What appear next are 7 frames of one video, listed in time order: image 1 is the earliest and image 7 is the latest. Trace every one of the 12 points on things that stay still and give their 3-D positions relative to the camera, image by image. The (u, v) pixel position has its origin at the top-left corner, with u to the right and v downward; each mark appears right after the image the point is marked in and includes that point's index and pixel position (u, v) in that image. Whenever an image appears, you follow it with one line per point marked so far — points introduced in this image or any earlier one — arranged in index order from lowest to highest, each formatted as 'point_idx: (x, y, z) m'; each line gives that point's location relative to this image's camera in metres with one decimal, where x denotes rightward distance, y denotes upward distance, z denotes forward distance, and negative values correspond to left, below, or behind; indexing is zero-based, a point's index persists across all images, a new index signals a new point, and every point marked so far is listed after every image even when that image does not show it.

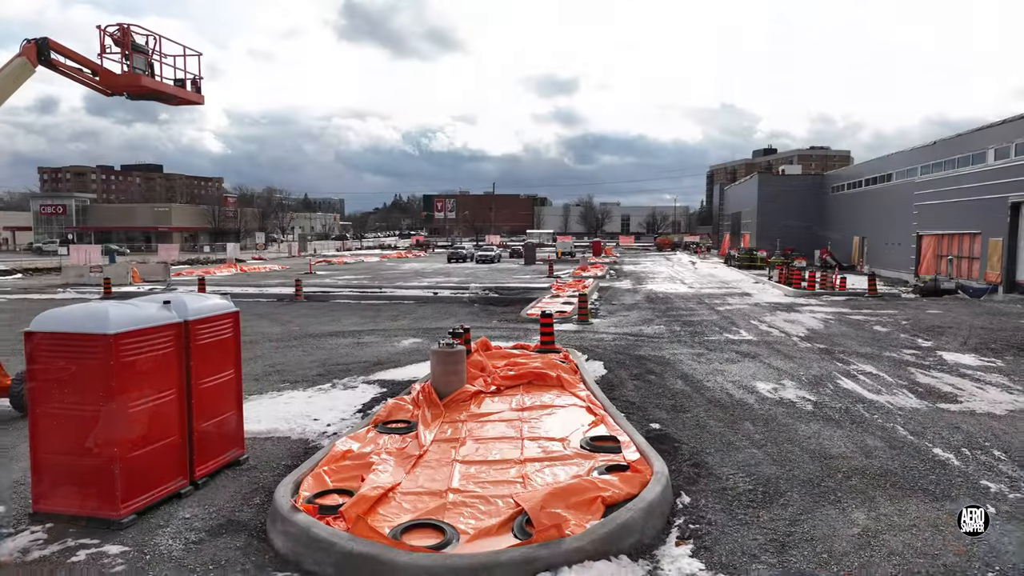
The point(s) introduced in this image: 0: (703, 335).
0: (+3.8, -1.0, +15.0) m
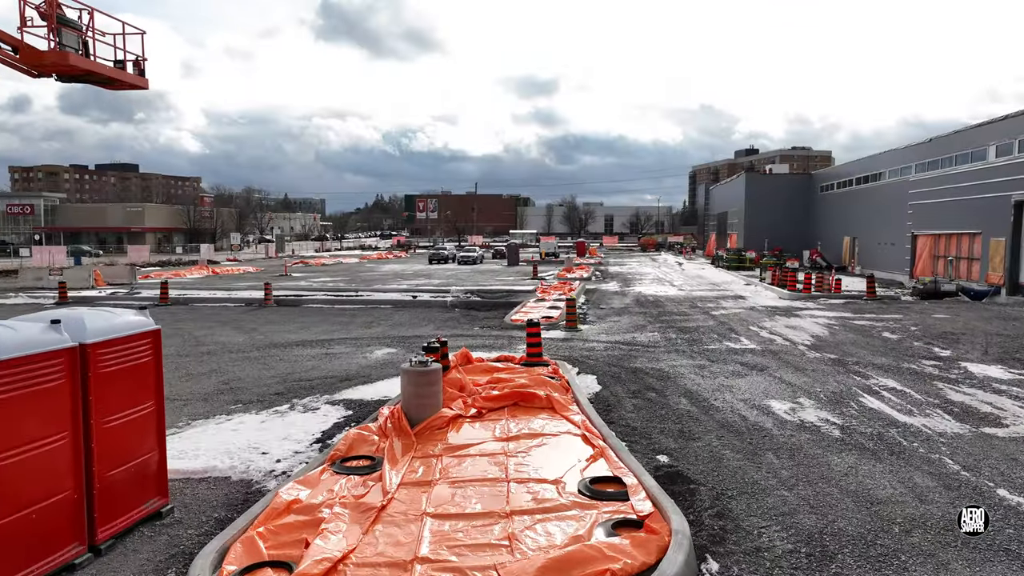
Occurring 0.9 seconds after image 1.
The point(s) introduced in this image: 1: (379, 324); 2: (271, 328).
0: (+3.5, -1.0, +13.8) m
1: (-3.1, -0.9, +17.7) m
2: (-5.4, -0.9, +17.1) m
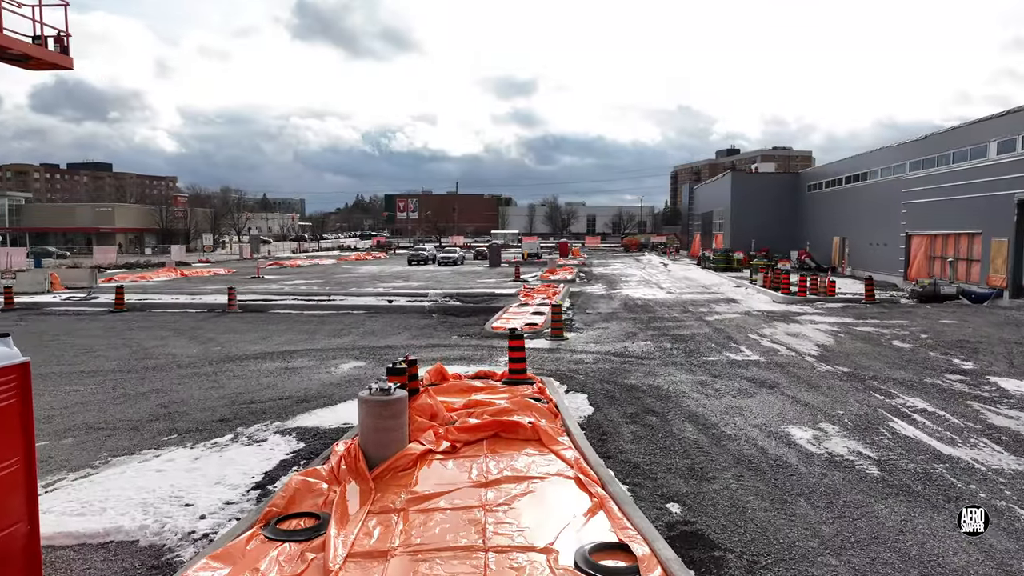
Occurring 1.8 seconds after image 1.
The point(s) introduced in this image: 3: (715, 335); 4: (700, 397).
0: (+3.2, -1.1, +12.6) m
1: (-3.5, -1.0, +16.3) m
2: (-5.8, -1.0, +15.7) m
3: (+4.1, -0.9, +15.3) m
4: (+2.4, -1.4, +9.6) m
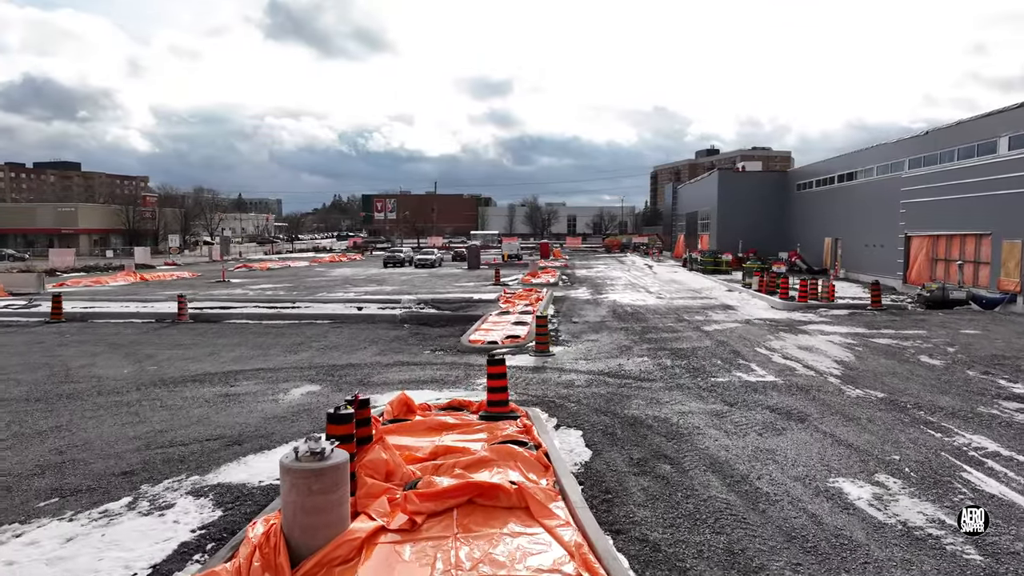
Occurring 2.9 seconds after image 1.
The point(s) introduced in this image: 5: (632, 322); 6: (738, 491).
0: (+2.9, -1.3, +11.0) m
1: (-3.9, -1.2, +14.5) m
2: (-6.2, -1.2, +13.8) m
3: (+3.7, -1.1, +13.7) m
4: (+2.2, -1.5, +7.9) m
5: (+2.8, -0.8, +17.9) m
6: (+1.9, -1.7, +6.3) m
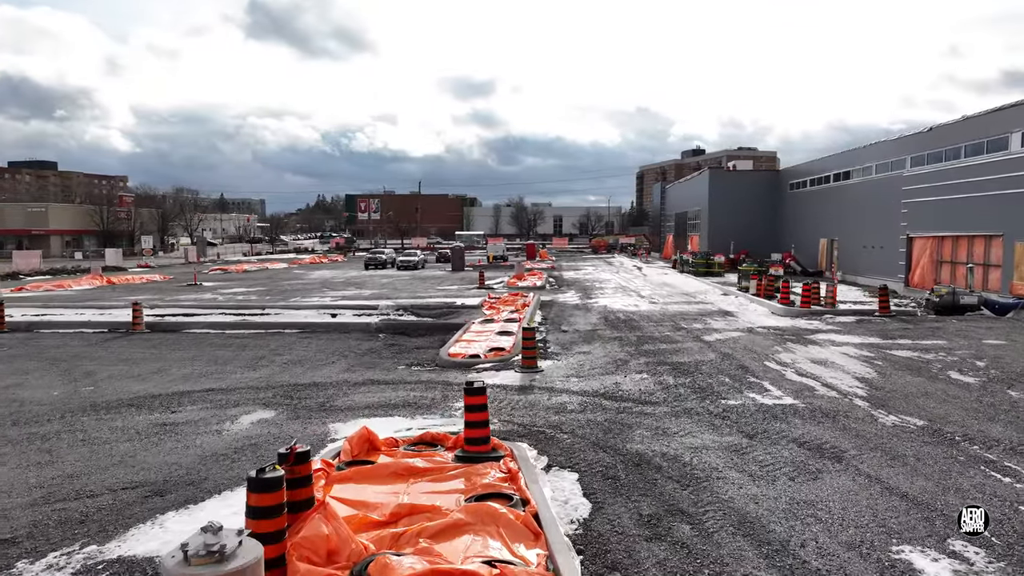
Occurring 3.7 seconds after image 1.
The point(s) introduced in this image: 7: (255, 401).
0: (+2.6, -1.4, +9.7) m
1: (-4.2, -1.3, +13.1) m
2: (-6.5, -1.4, +12.3) m
3: (+3.5, -1.2, +12.4) m
4: (+2.0, -1.7, +6.6) m
5: (+2.5, -0.9, +16.6) m
6: (+1.7, -1.8, +5.0) m
7: (-3.5, -1.5, +10.4) m
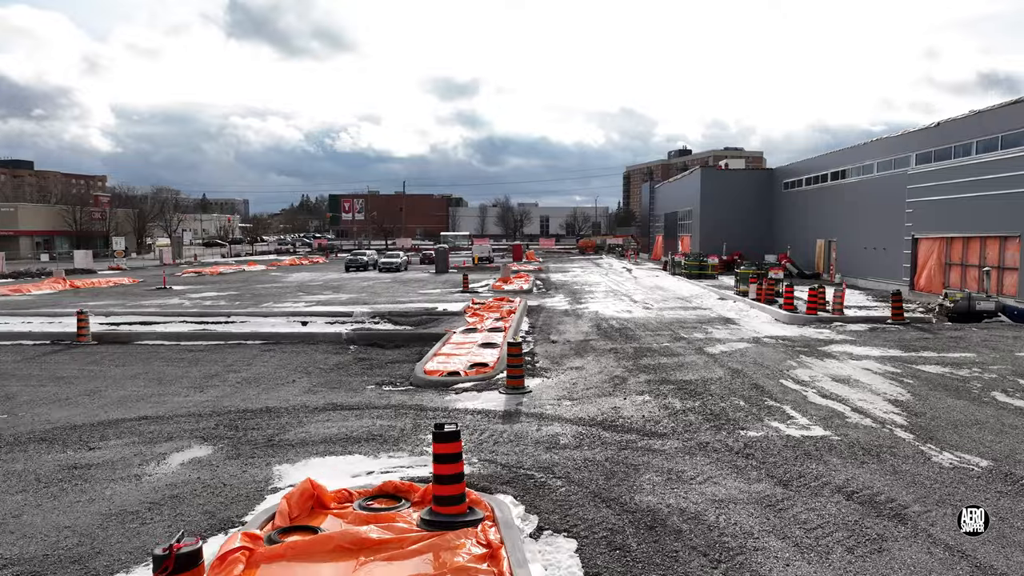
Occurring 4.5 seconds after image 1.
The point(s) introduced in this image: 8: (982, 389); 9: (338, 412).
0: (+2.5, -1.6, +8.2) m
1: (-4.4, -1.5, +11.5) m
2: (-6.7, -1.5, +10.7) m
3: (+3.2, -1.4, +11.0) m
4: (+1.9, -1.8, +5.1) m
5: (+2.2, -1.1, +15.1) m
6: (+1.6, -1.9, +3.5) m
7: (-3.7, -1.7, +8.8) m
8: (+6.3, -1.3, +10.2) m
9: (-2.2, -1.6, +9.7) m
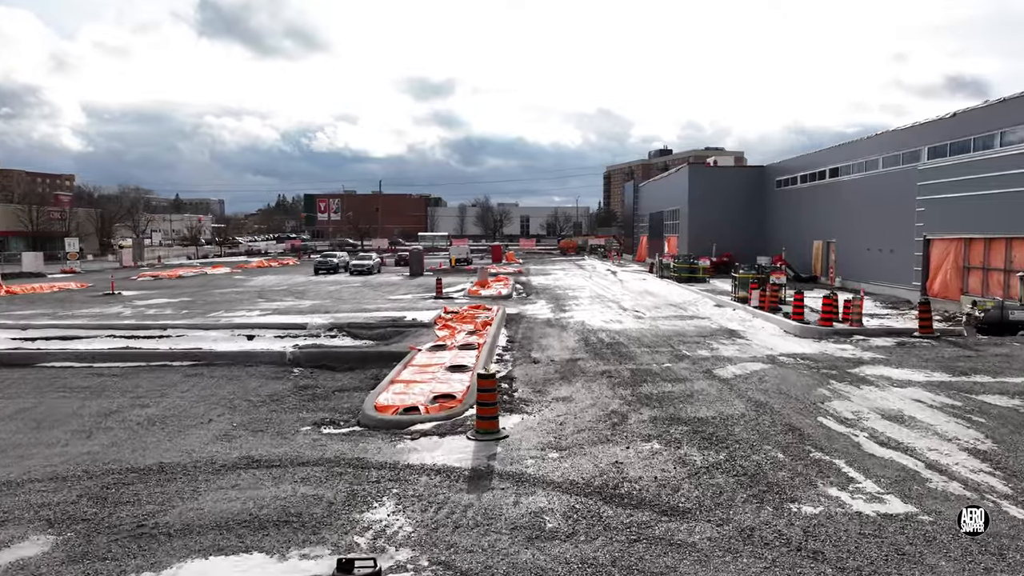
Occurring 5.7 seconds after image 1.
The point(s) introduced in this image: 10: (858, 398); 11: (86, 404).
0: (+2.2, -1.7, +6.0) m
1: (-4.8, -1.6, +9.1) m
2: (-7.0, -1.7, +8.3) m
3: (+2.9, -1.5, +8.8) m
4: (+1.7, -2.0, +2.9) m
5: (+1.7, -1.2, +12.9) m
6: (+1.5, -2.1, +1.3) m
7: (-4.0, -1.9, +6.5) m
8: (+6.0, -1.5, +8.0) m
9: (-2.5, -1.8, +7.4) m
10: (+4.5, -1.4, +9.9) m
11: (-5.9, -1.5, +10.5) m
